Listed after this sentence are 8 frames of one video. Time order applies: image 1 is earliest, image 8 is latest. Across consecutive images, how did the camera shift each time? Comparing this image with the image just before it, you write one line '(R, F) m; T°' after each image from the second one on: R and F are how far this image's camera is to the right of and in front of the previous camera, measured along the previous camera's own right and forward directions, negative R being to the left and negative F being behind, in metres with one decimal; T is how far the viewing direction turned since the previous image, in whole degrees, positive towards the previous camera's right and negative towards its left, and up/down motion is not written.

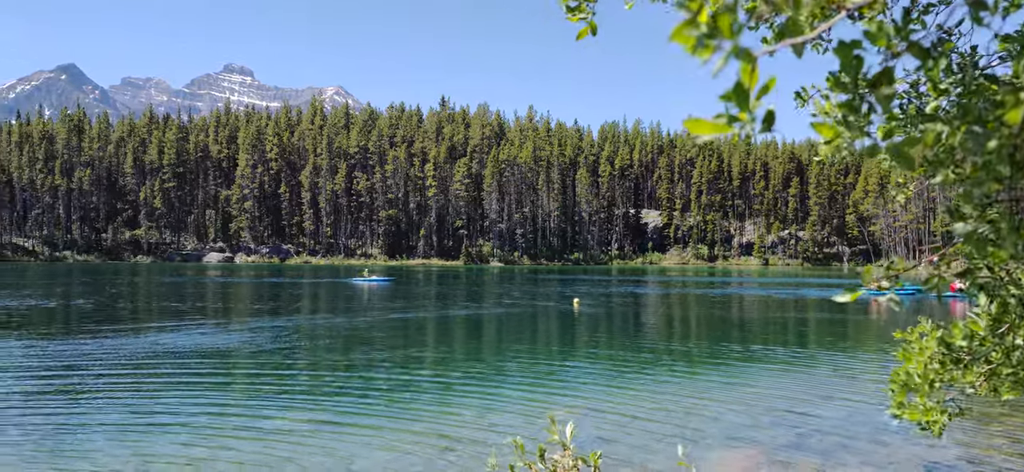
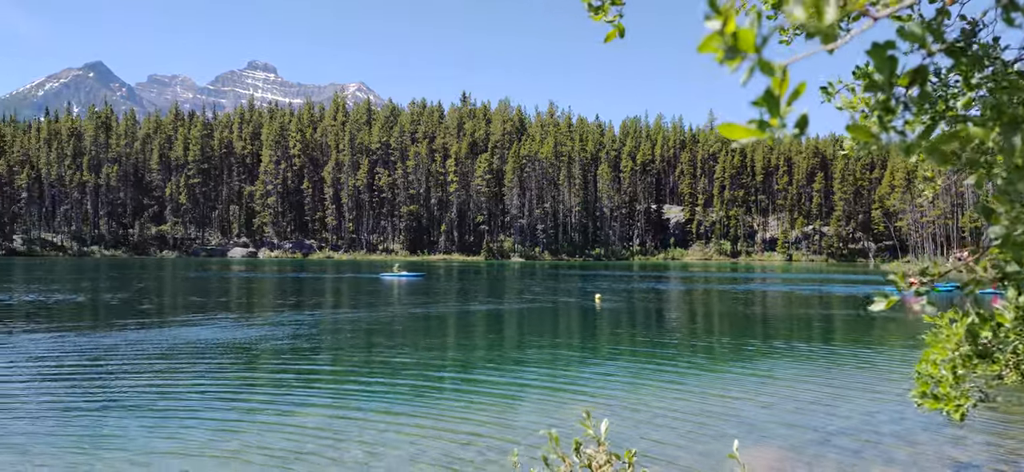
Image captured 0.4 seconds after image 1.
(-0.3, 0.0) m; -1°
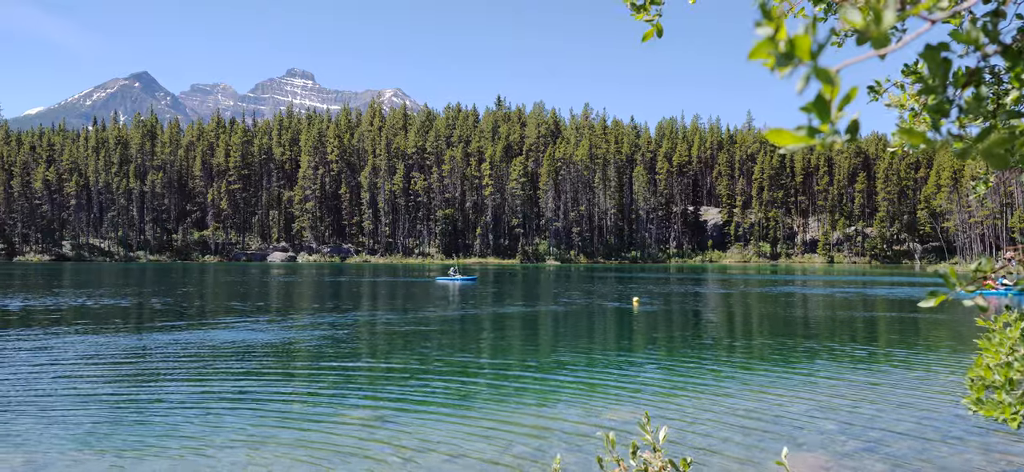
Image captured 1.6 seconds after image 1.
(-0.4, 0.0) m; -3°
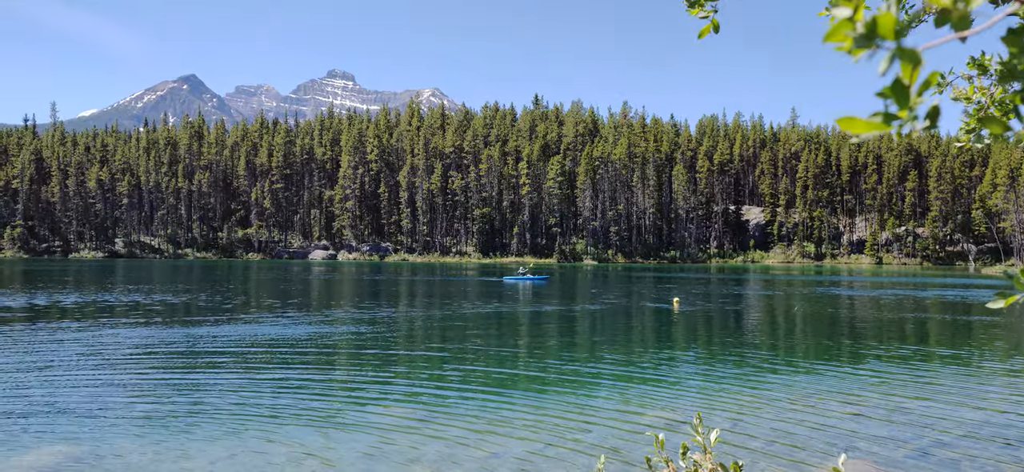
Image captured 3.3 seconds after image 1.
(+0.2, +0.1) m; -3°
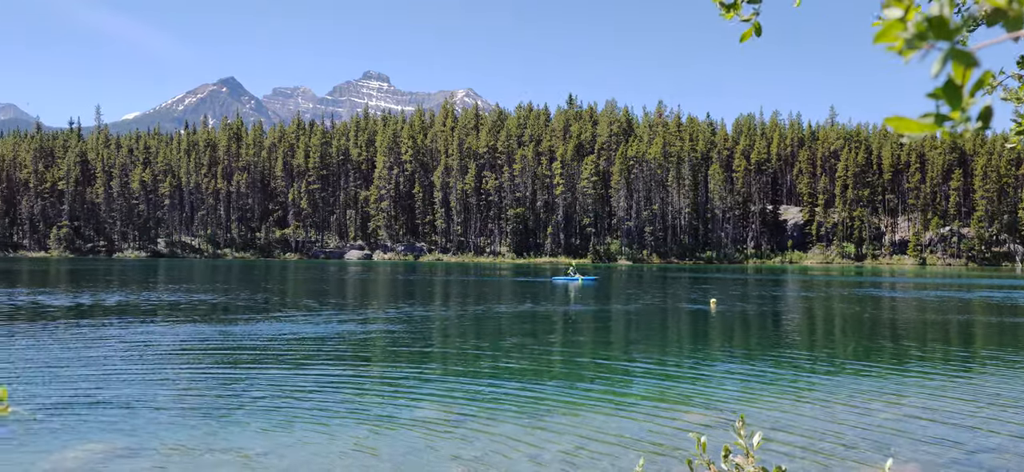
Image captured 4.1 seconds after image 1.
(-0.5, 0.0) m; -2°
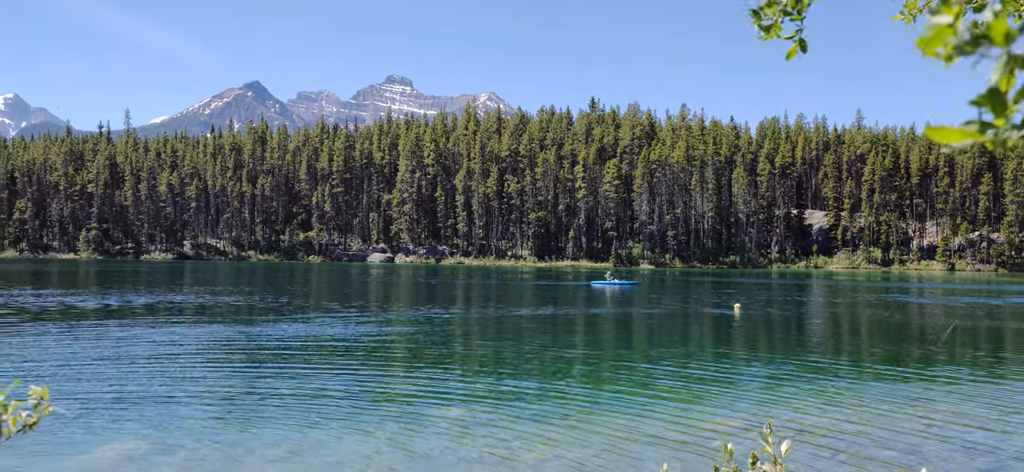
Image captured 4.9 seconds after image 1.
(-0.3, 0.0) m; -1°
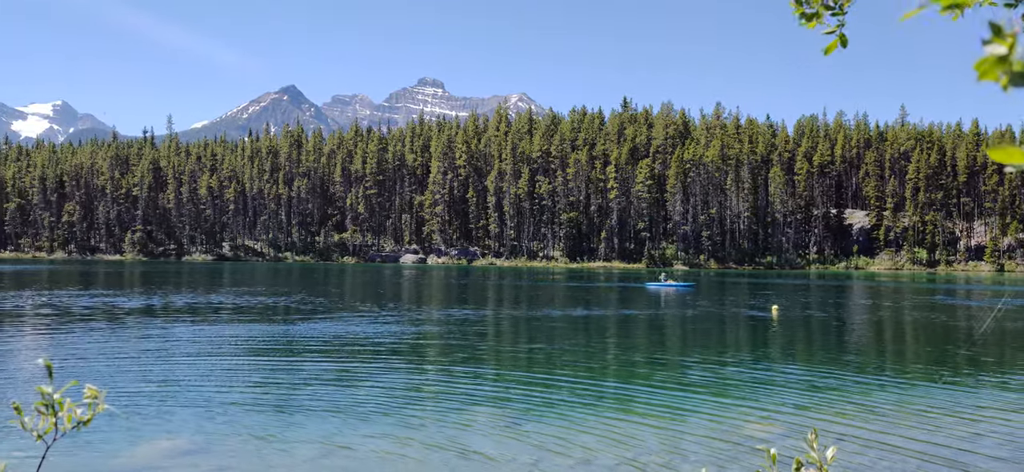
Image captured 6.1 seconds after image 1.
(+0.3, +0.1) m; -3°
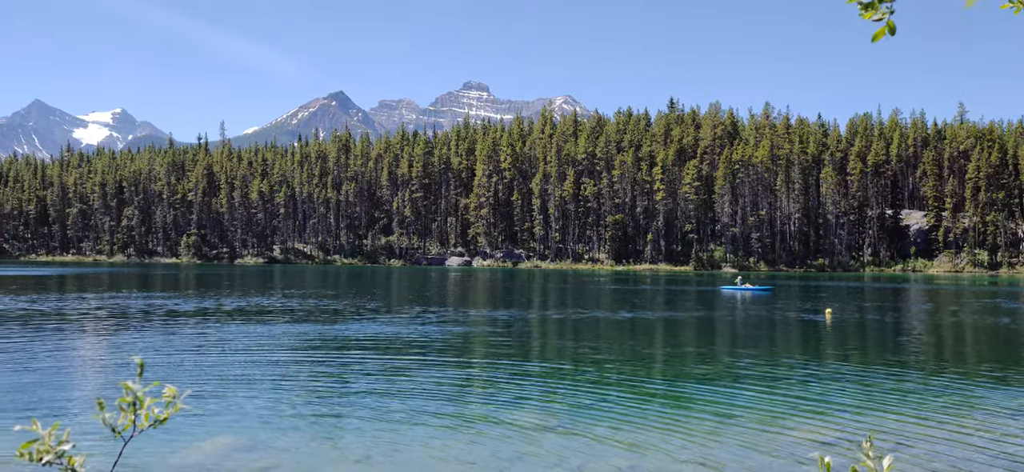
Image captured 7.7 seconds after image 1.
(-0.7, -0.1) m; -3°
